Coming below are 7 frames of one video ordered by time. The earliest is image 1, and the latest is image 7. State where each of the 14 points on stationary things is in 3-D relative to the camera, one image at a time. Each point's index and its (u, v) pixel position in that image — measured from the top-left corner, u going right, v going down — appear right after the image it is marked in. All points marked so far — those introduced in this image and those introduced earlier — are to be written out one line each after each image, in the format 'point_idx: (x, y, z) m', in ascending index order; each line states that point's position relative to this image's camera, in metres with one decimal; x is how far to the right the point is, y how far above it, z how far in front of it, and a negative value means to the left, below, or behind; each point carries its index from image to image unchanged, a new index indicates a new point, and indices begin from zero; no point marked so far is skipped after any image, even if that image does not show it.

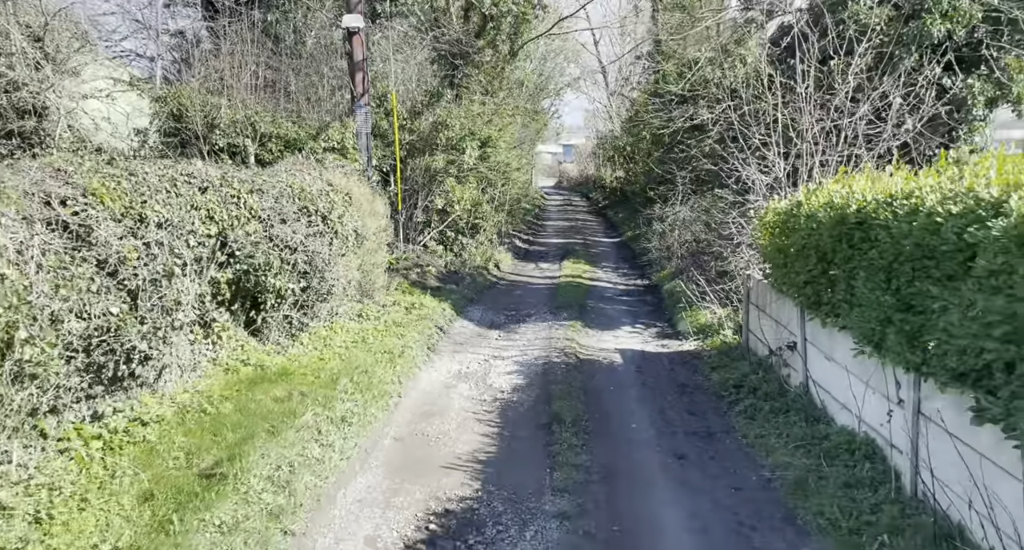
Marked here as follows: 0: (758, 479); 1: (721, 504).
0: (+1.8, -1.6, +6.3) m
1: (+1.5, -1.6, +5.9) m
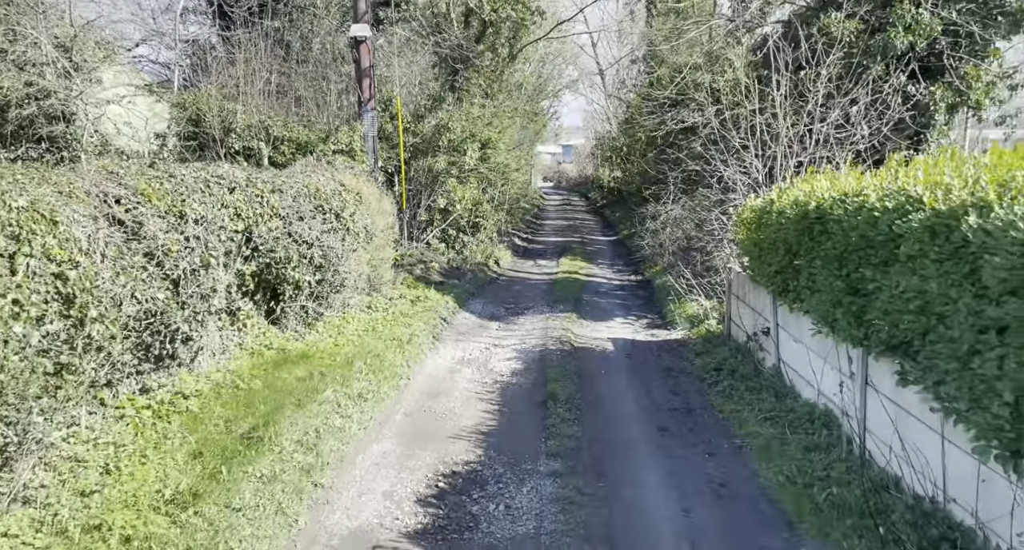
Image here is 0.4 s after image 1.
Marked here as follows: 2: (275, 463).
0: (+1.8, -1.5, +7.1) m
1: (+1.5, -1.6, +6.7) m
2: (-1.6, -1.3, +5.8) m
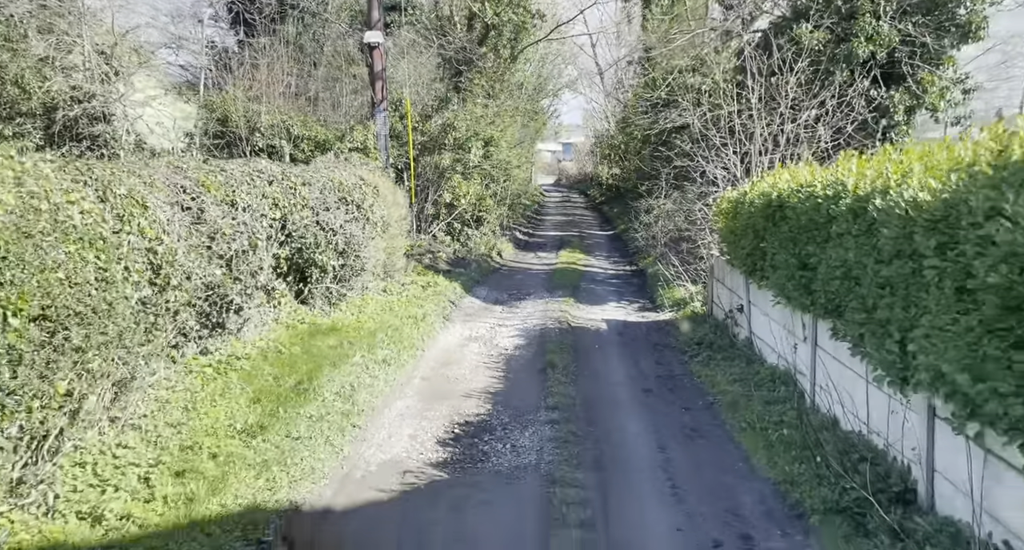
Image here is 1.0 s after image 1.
0: (+1.9, -1.3, +8.3) m
1: (+1.5, -1.4, +7.8) m
2: (-1.6, -1.1, +7.0) m
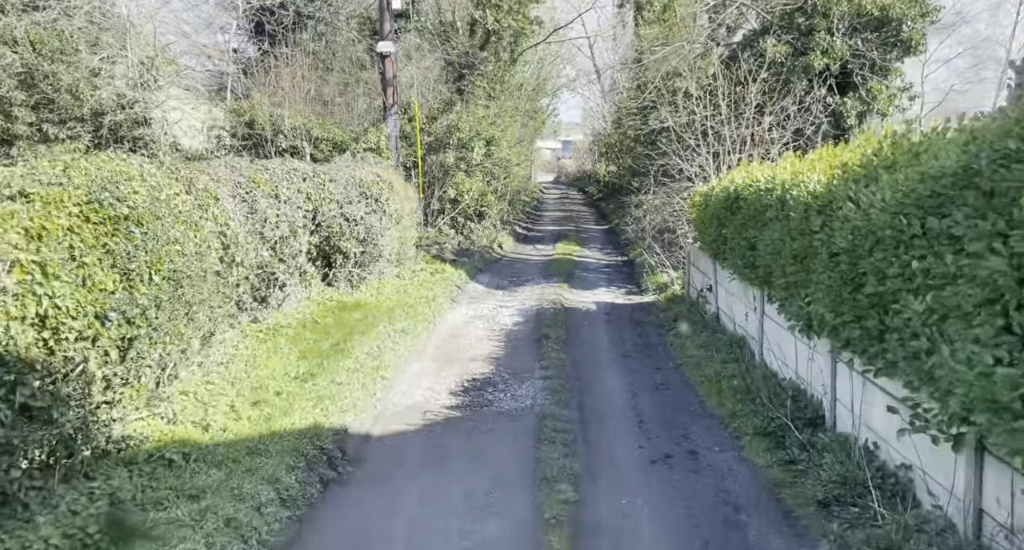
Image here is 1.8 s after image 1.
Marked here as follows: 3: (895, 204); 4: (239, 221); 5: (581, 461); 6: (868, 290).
0: (+1.9, -1.1, +9.8) m
1: (+1.5, -1.1, +9.4) m
2: (-1.6, -0.9, +8.6) m
3: (+2.0, +0.4, +4.4) m
4: (-2.8, +0.6, +8.4) m
5: (+0.5, -1.5, +6.6) m
6: (+2.1, -0.1, +4.7) m
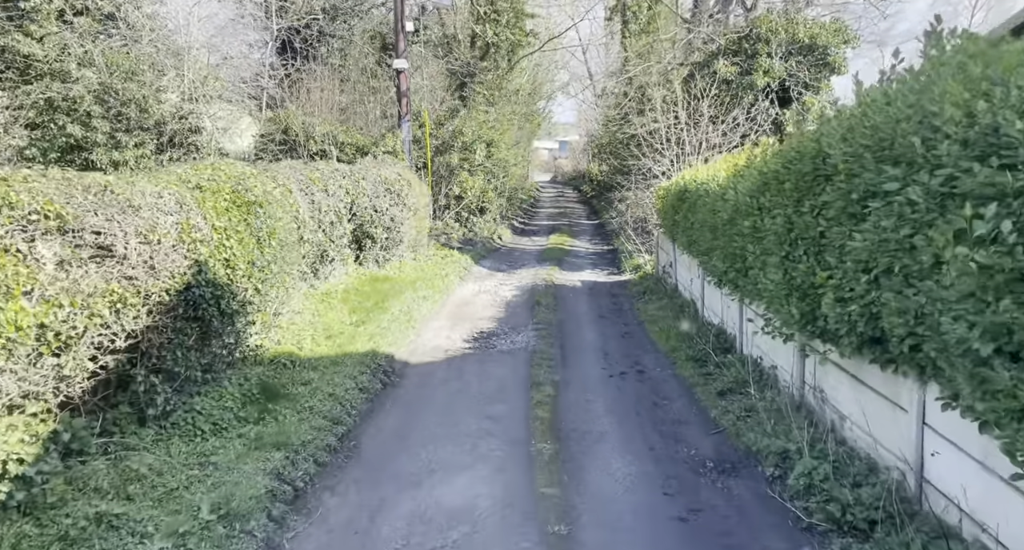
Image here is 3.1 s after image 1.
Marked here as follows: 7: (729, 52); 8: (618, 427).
0: (+1.9, -0.7, +12.5) m
1: (+1.5, -0.8, +12.1) m
2: (-1.6, -0.6, +11.3) m
3: (+2.0, +0.7, +7.1) m
4: (-2.8, +0.9, +11.1) m
5: (+0.5, -1.1, +9.3) m
6: (+2.0, +0.3, +7.5) m
7: (+4.2, +4.3, +16.0) m
8: (+1.0, -1.4, +7.5) m
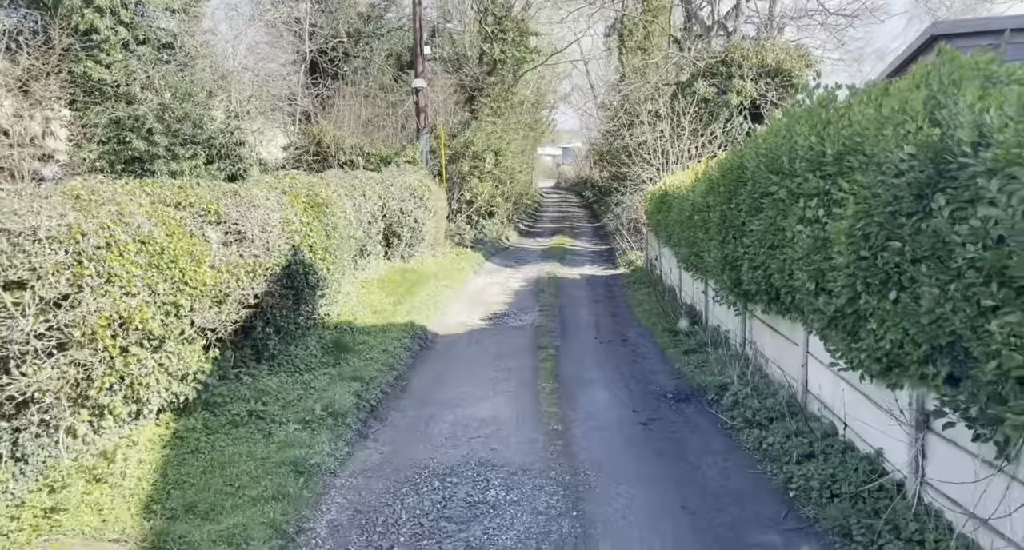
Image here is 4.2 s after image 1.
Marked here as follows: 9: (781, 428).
0: (+2.0, -0.5, +14.8) m
1: (+1.6, -0.6, +14.4) m
2: (-1.5, -0.4, +13.6) m
3: (+2.2, +0.9, +9.5) m
4: (-2.6, +1.0, +13.5) m
5: (+0.7, -0.9, +11.6) m
6: (+2.2, +0.5, +9.8) m
7: (+4.3, +4.4, +18.3) m
8: (+1.1, -1.2, +9.8) m
9: (+2.2, -1.3, +6.9) m
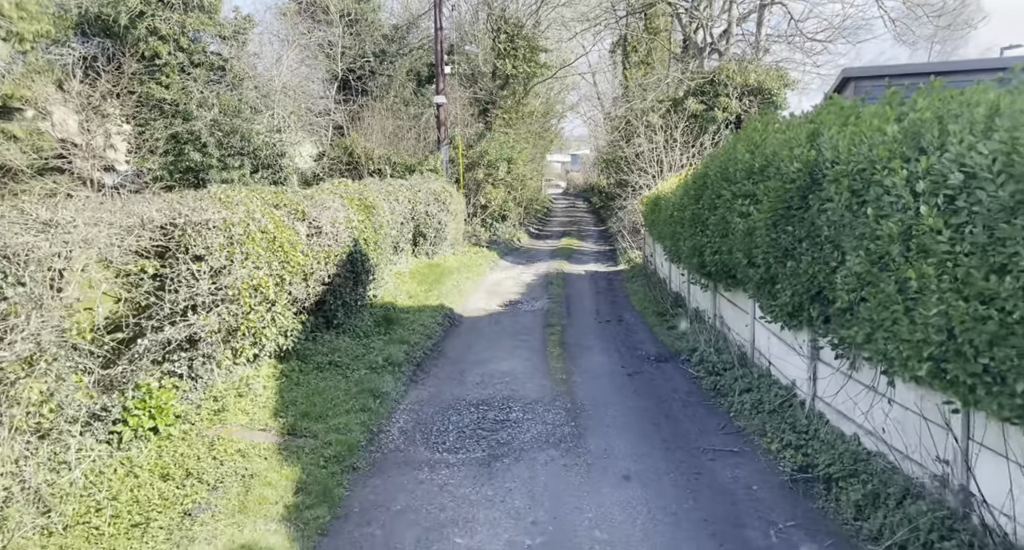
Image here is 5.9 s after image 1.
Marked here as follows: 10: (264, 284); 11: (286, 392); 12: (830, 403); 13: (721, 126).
0: (+2.3, -0.4, +17.1) m
1: (+1.9, -0.5, +16.7) m
2: (-1.2, -0.3, +15.9) m
3: (+2.3, +1.1, +11.7) m
4: (-2.4, +1.2, +15.8) m
5: (+0.9, -0.8, +13.9) m
6: (+2.4, +0.6, +12.0) m
7: (+4.6, +4.6, +20.5) m
8: (+1.3, -1.0, +12.0) m
9: (+2.4, -1.1, +9.1) m
10: (-2.4, -0.1, +7.9) m
11: (-2.2, -1.1, +7.9) m
12: (+2.6, -1.1, +6.8) m
13: (+5.1, +3.6, +20.0) m
